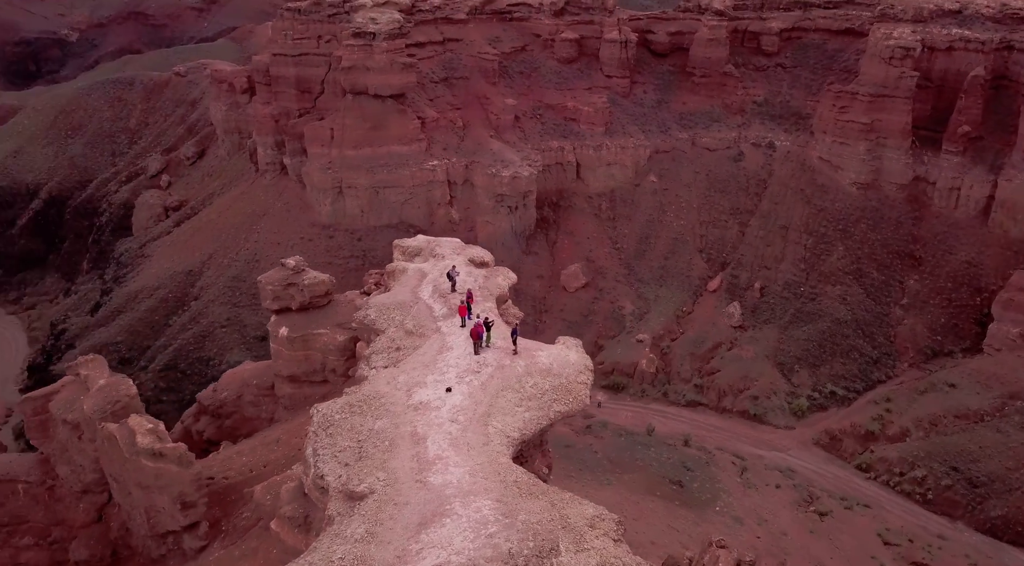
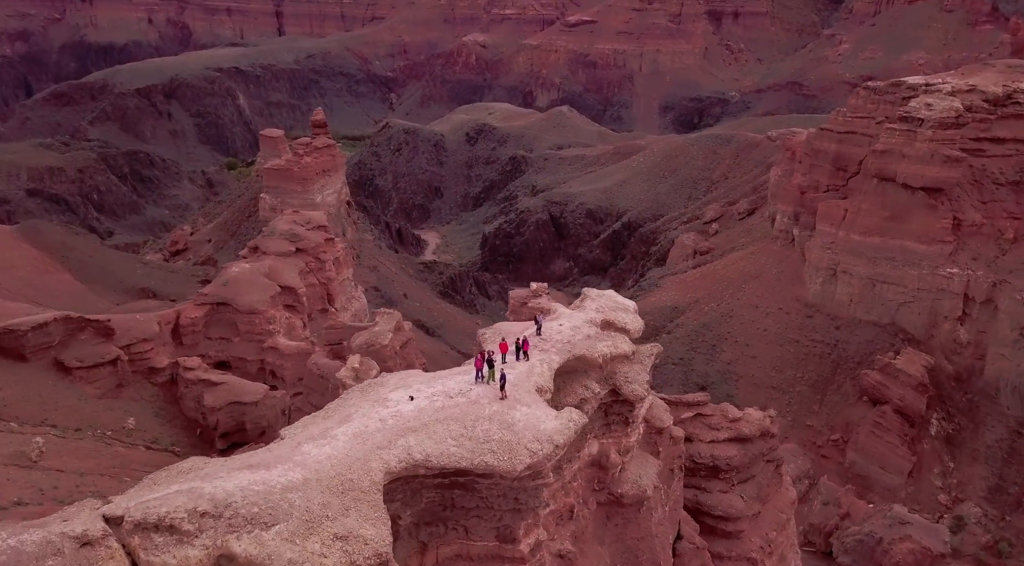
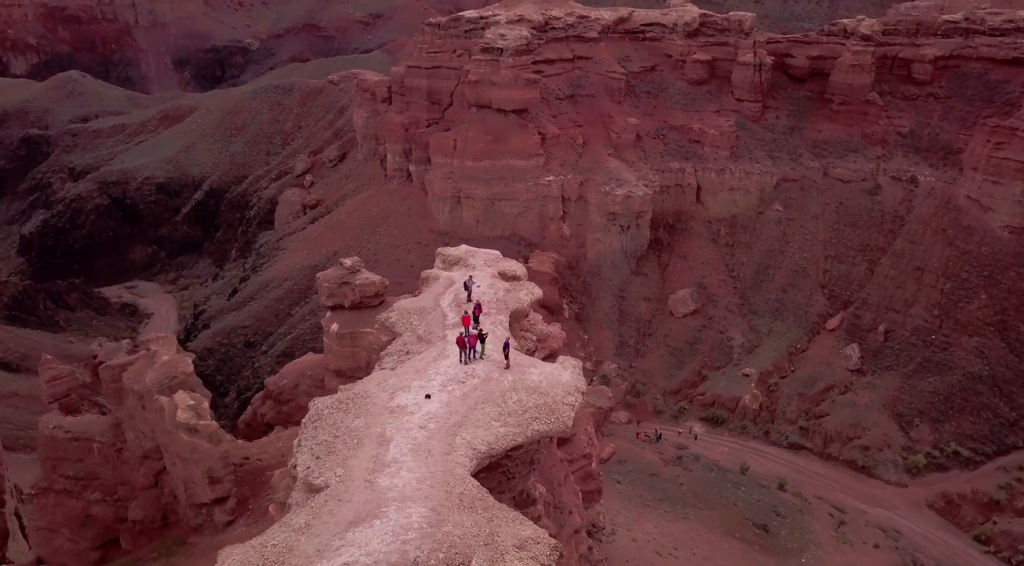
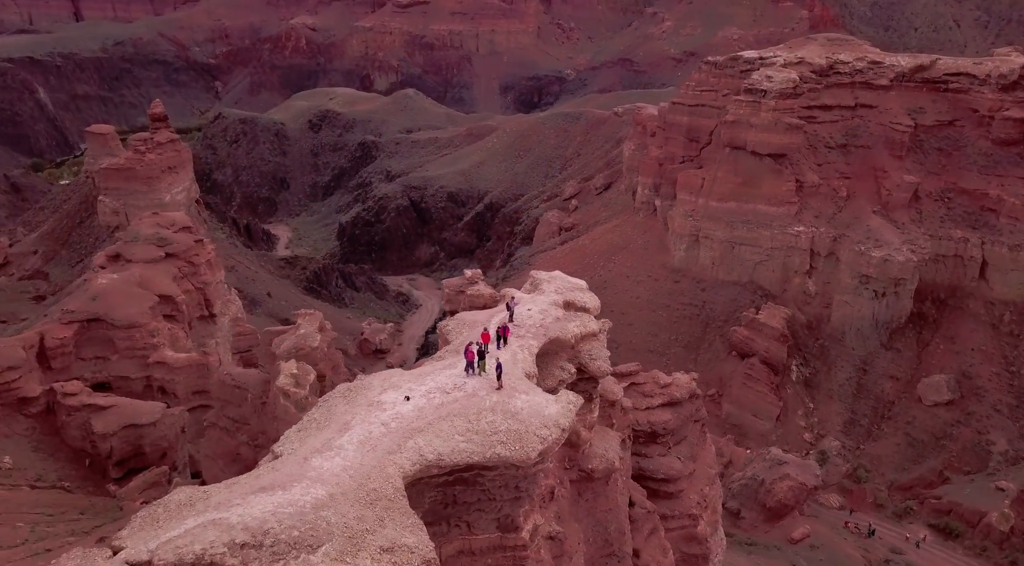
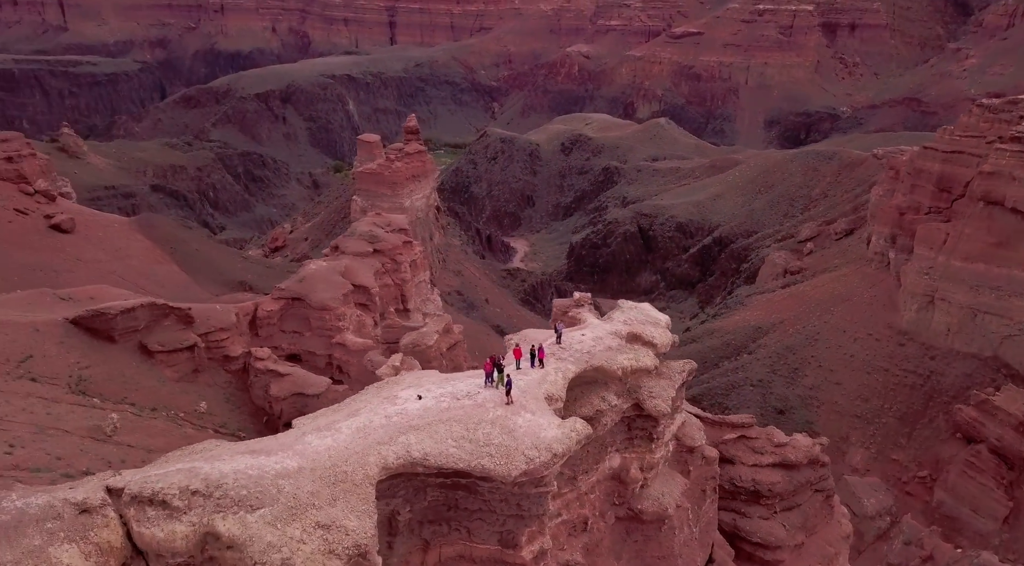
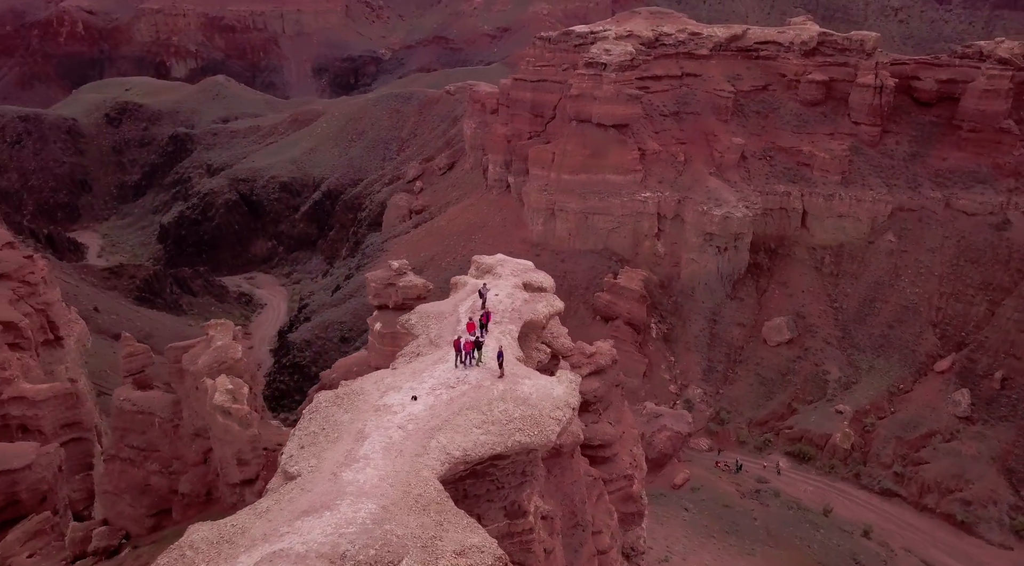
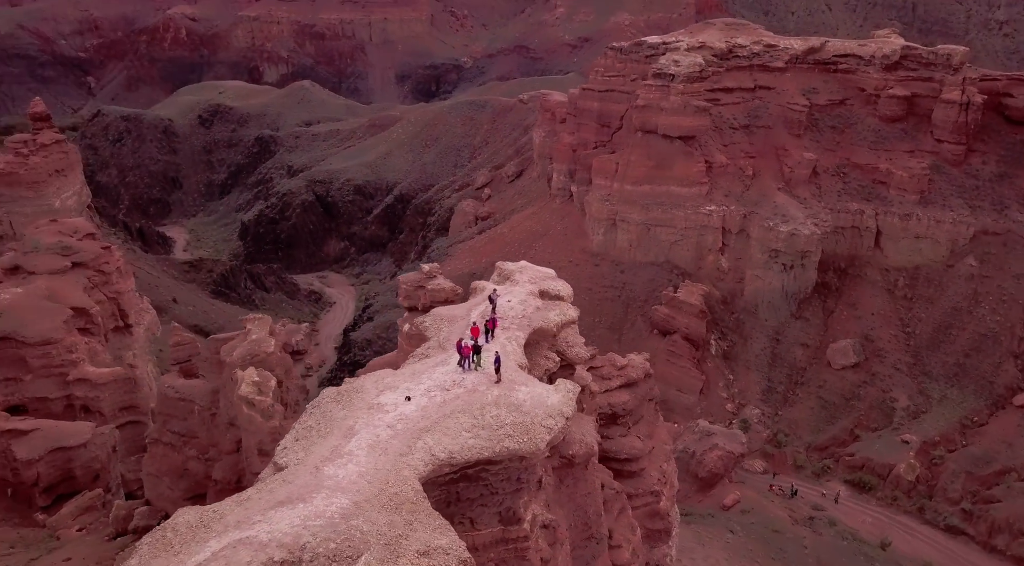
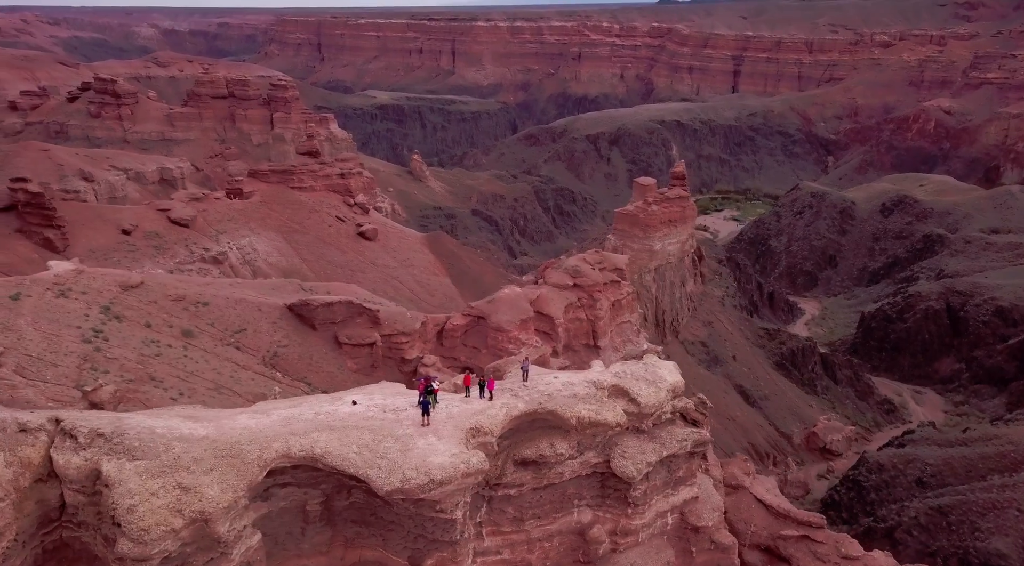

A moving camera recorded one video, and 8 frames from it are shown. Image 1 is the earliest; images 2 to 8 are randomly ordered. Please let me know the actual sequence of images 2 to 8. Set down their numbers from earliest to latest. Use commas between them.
3, 6, 7, 4, 2, 5, 8
